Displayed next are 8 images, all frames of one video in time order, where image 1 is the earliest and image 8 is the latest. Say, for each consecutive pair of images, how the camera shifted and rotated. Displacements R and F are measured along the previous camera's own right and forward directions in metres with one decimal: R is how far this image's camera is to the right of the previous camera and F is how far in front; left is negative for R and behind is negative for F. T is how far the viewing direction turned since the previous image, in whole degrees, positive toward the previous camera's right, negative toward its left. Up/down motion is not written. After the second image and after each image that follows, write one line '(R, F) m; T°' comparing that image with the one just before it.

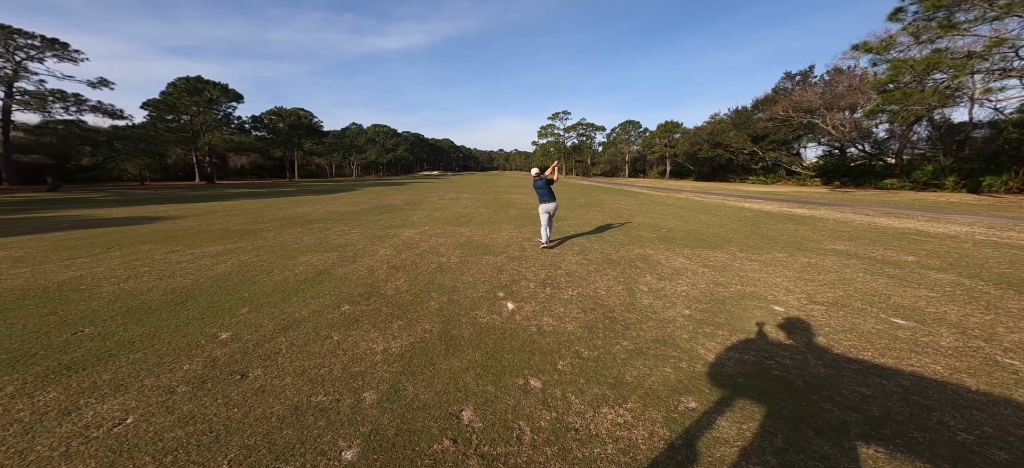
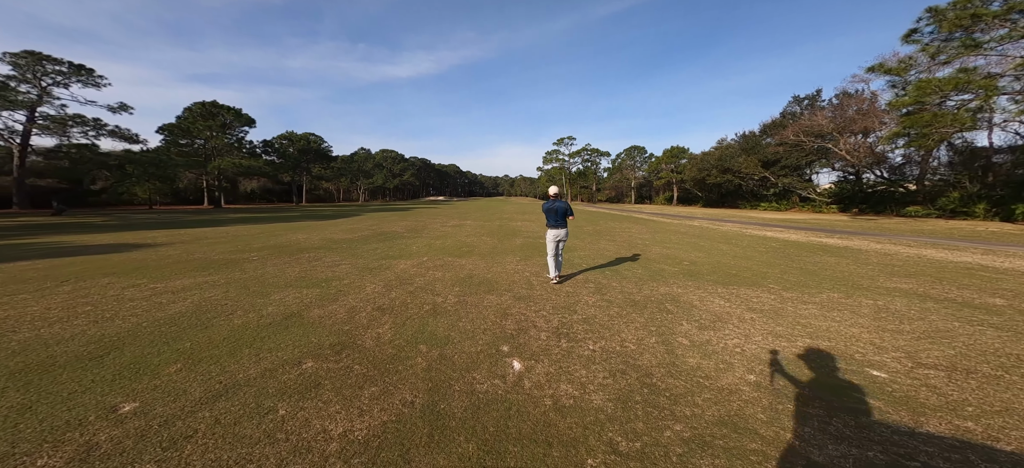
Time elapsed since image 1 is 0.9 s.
(0.0, +0.9) m; -1°
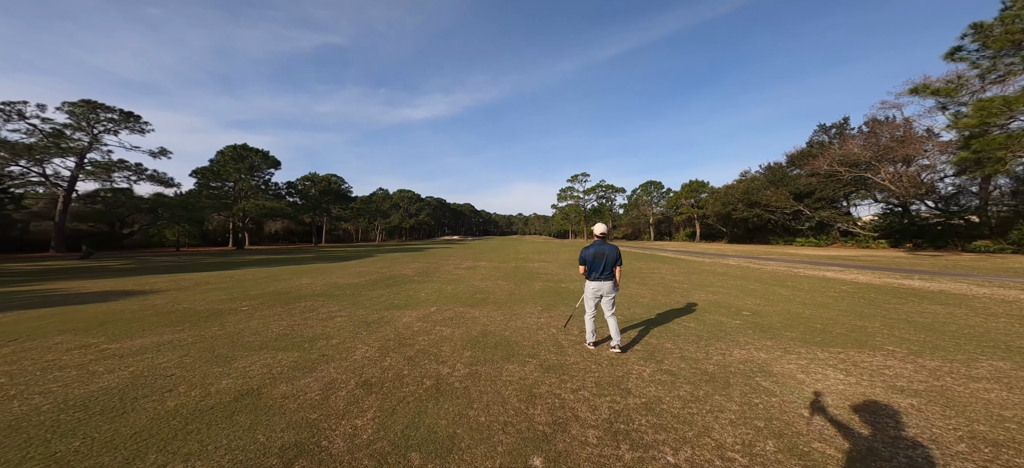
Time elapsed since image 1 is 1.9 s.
(-0.1, +1.2) m; -3°
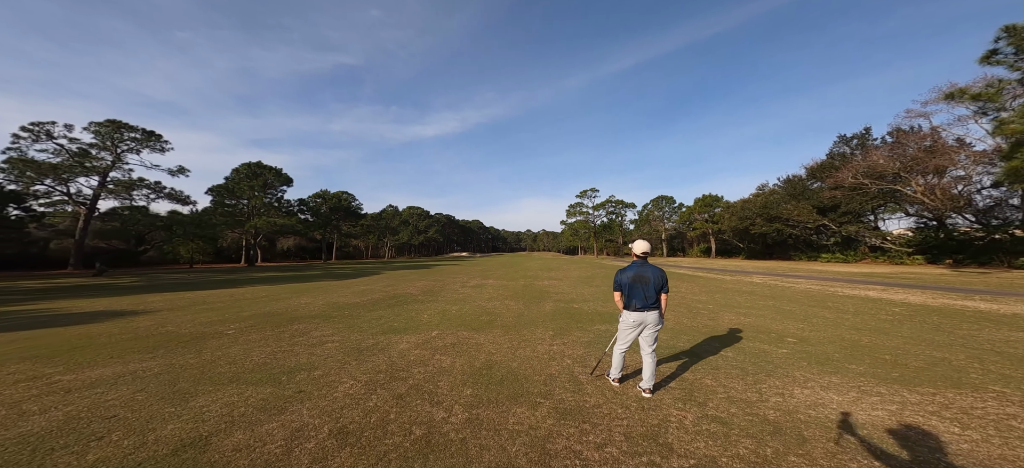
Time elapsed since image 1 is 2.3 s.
(0.0, +0.7) m; -2°
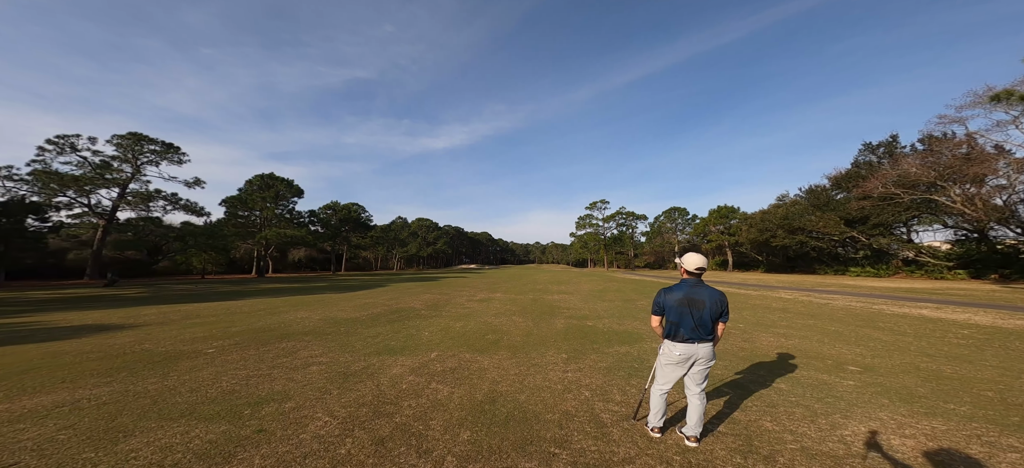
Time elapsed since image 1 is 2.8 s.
(0.0, +0.8) m; -2°
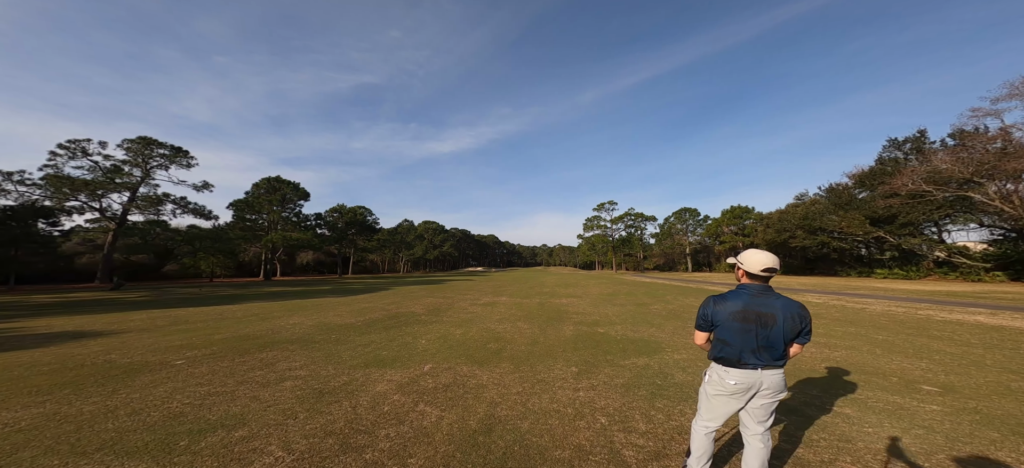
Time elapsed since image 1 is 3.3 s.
(+0.1, +0.8) m; -1°
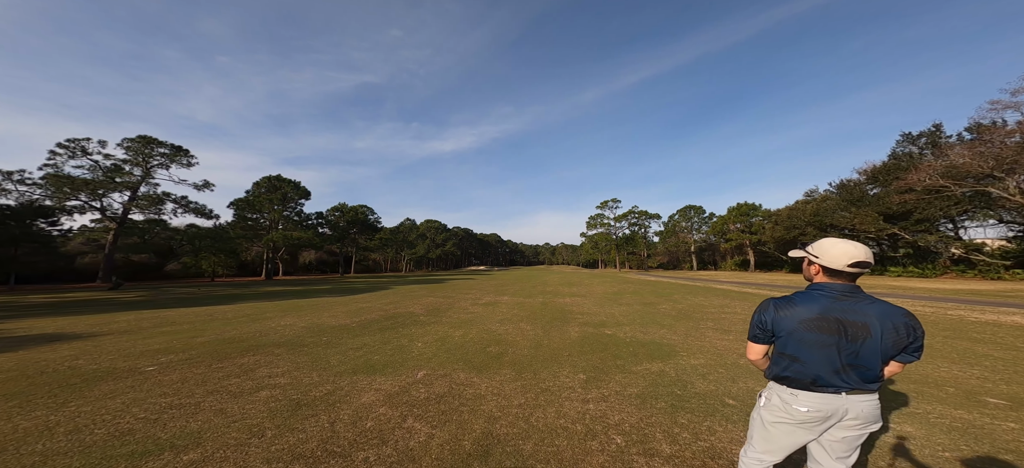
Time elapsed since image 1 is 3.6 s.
(0.0, +0.5) m; 0°
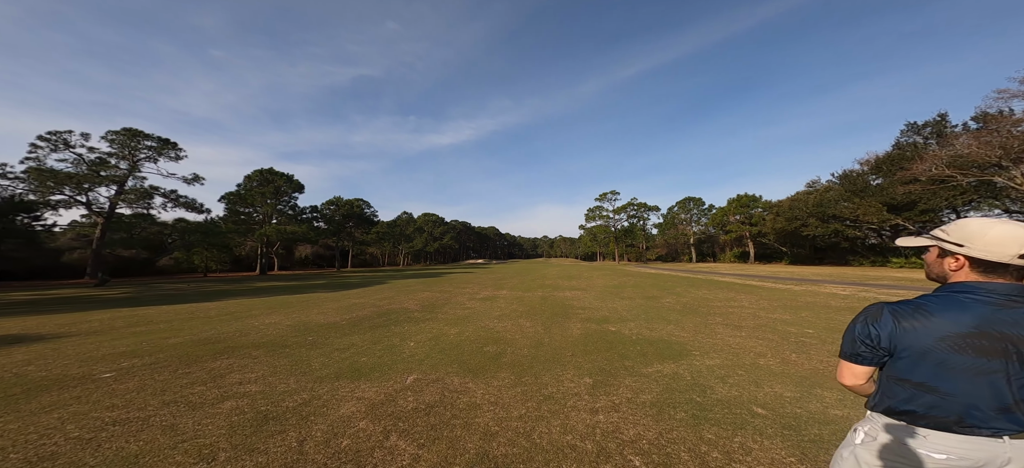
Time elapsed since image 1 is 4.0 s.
(0.0, +0.6) m; 0°
